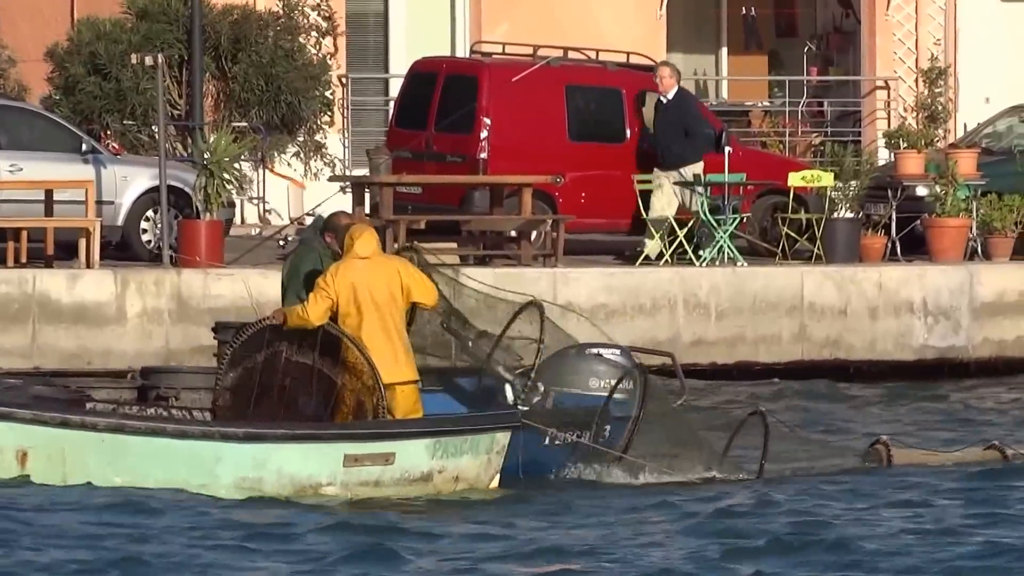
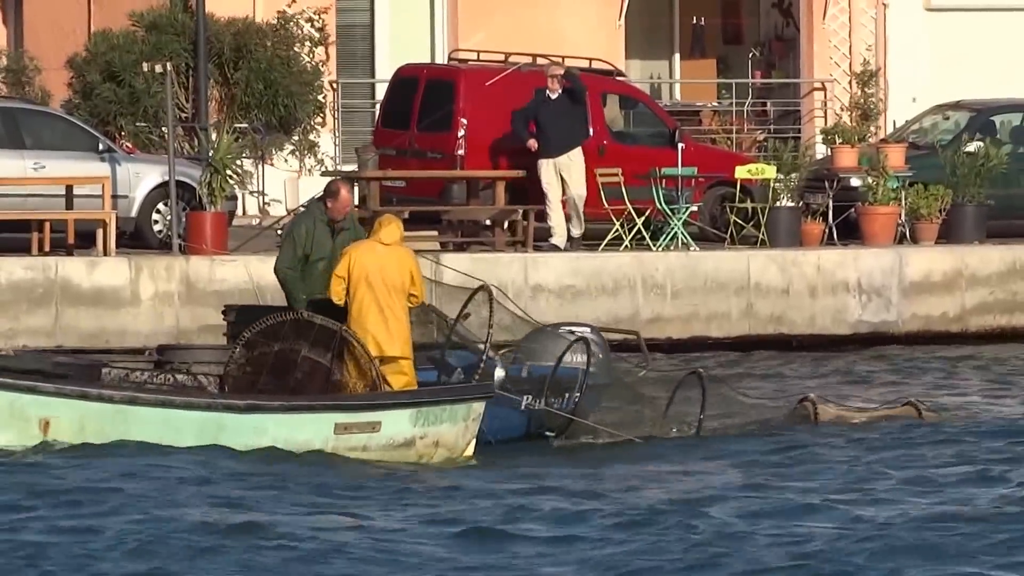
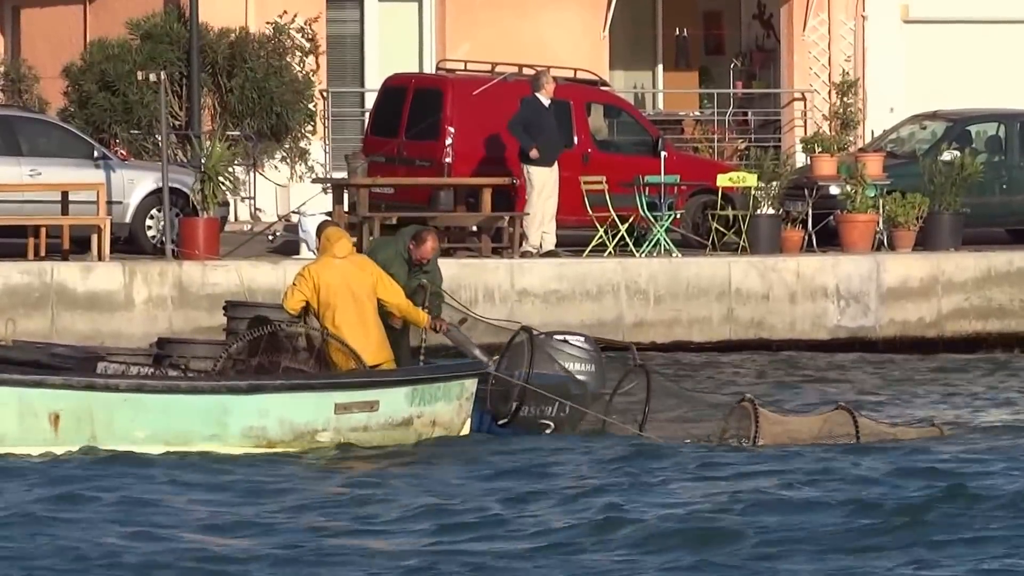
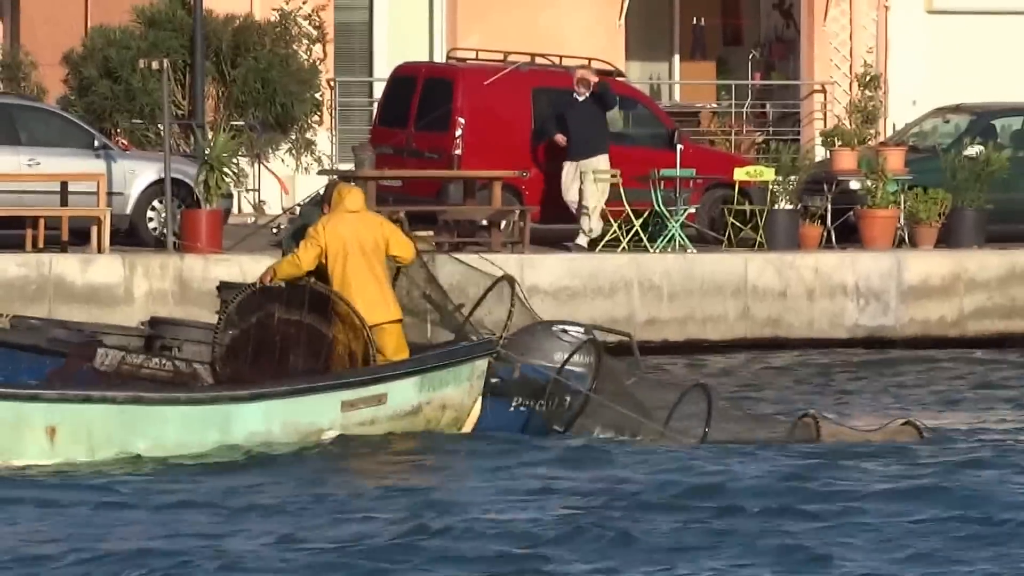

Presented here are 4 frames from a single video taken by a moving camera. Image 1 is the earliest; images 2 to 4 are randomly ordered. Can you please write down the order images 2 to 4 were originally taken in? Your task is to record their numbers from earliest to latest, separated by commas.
4, 2, 3
